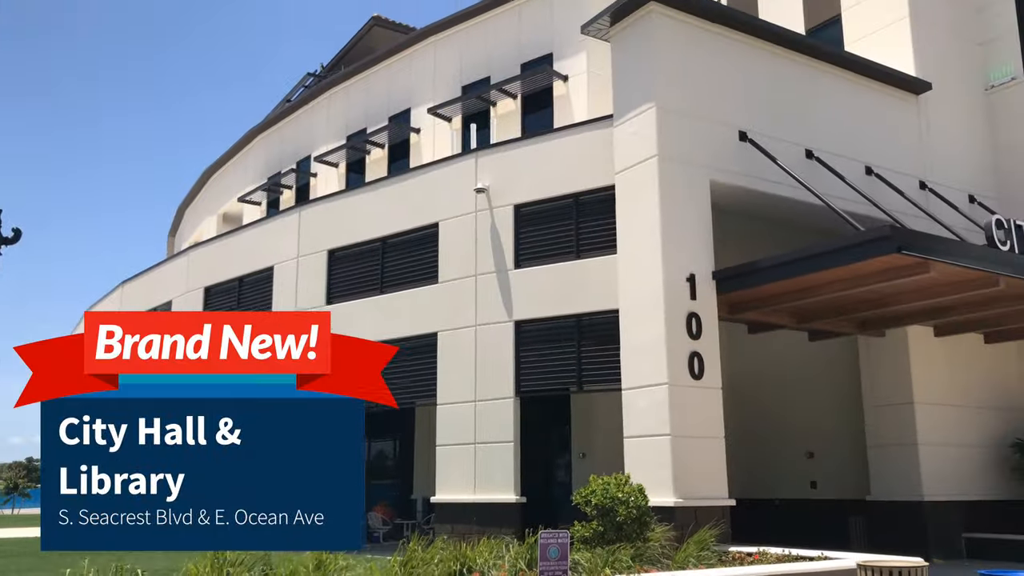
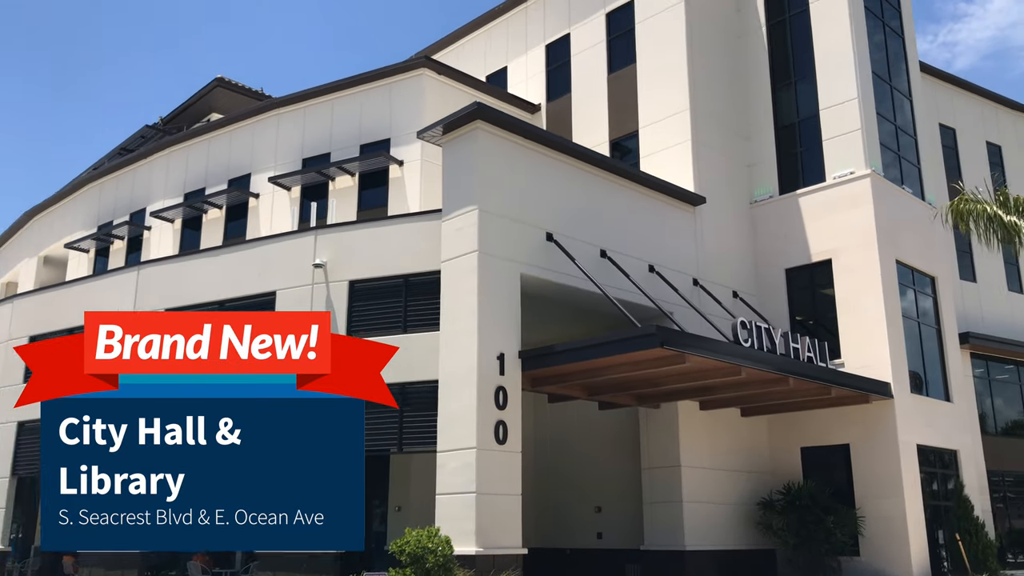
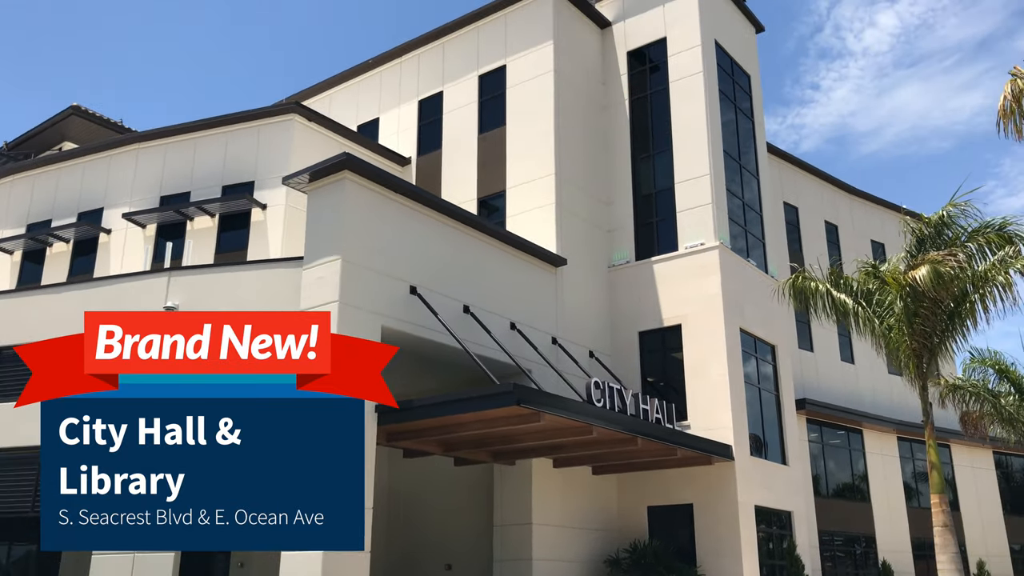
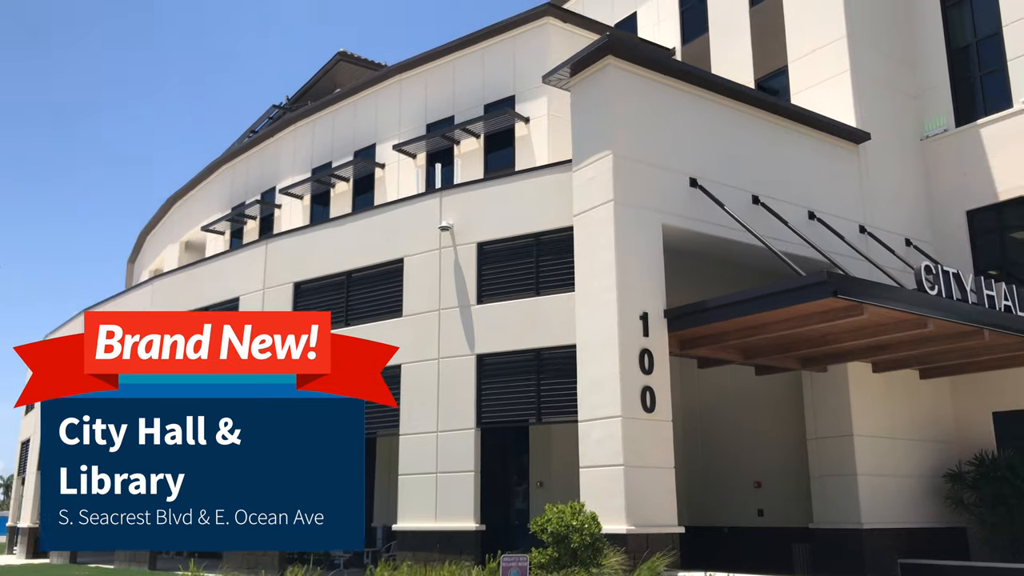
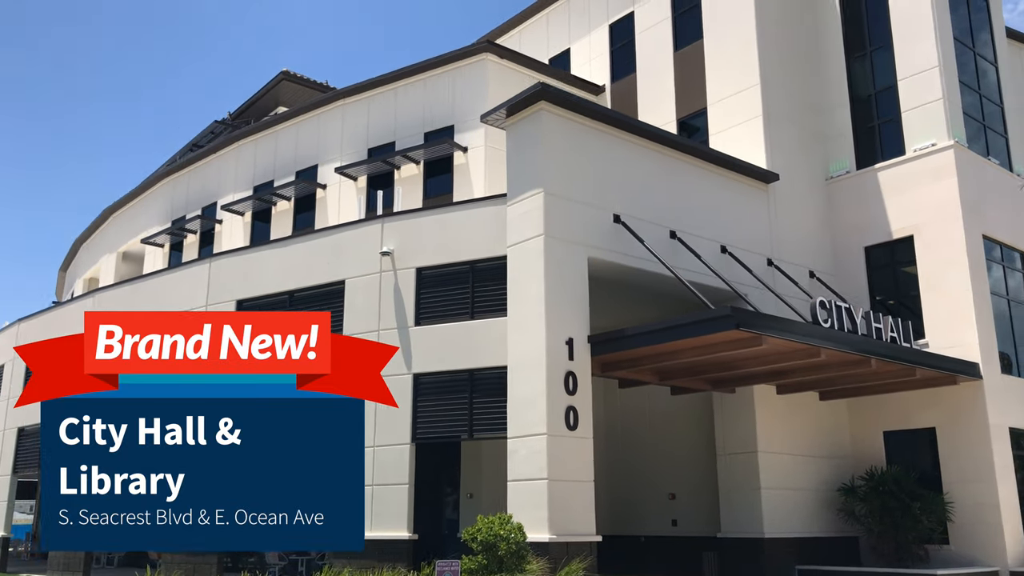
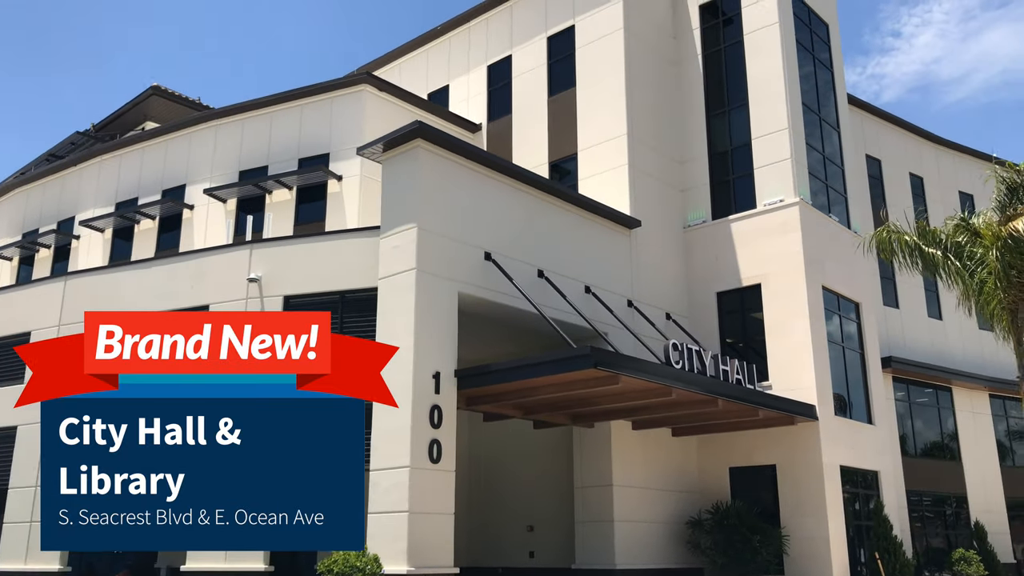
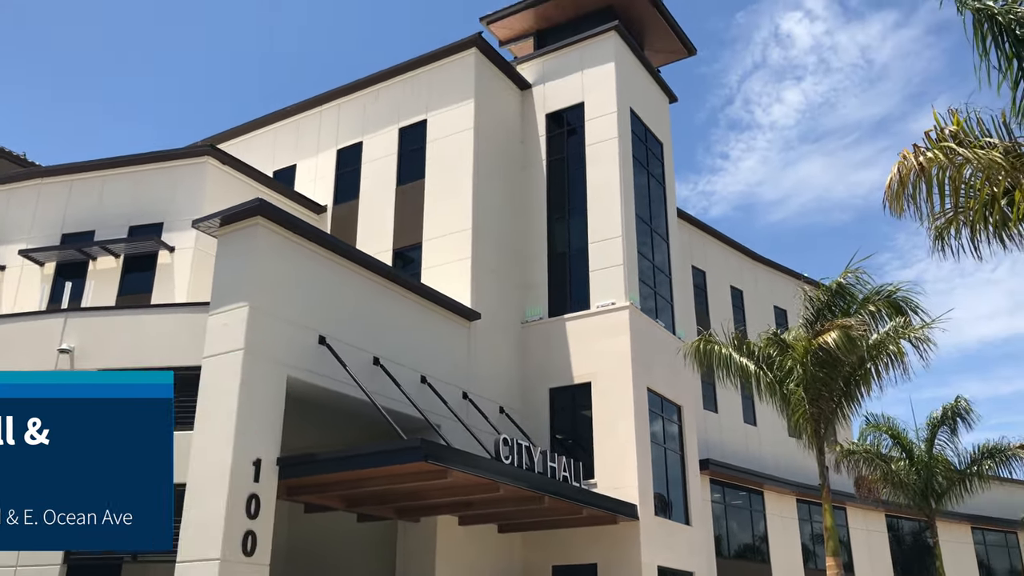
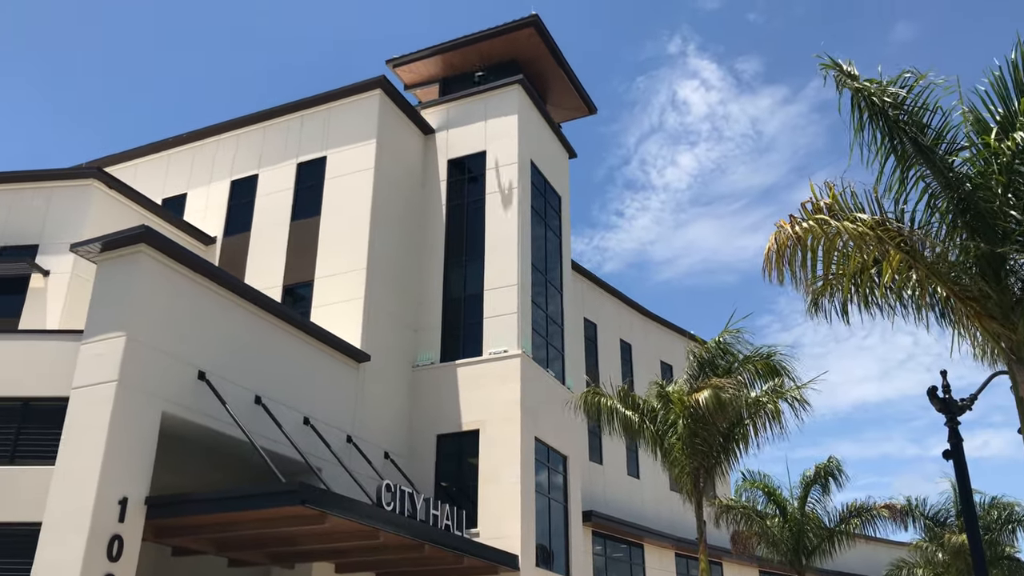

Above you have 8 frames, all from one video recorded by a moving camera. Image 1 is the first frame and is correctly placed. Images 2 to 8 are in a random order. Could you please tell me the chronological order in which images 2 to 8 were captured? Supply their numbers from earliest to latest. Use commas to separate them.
4, 5, 2, 6, 3, 7, 8
